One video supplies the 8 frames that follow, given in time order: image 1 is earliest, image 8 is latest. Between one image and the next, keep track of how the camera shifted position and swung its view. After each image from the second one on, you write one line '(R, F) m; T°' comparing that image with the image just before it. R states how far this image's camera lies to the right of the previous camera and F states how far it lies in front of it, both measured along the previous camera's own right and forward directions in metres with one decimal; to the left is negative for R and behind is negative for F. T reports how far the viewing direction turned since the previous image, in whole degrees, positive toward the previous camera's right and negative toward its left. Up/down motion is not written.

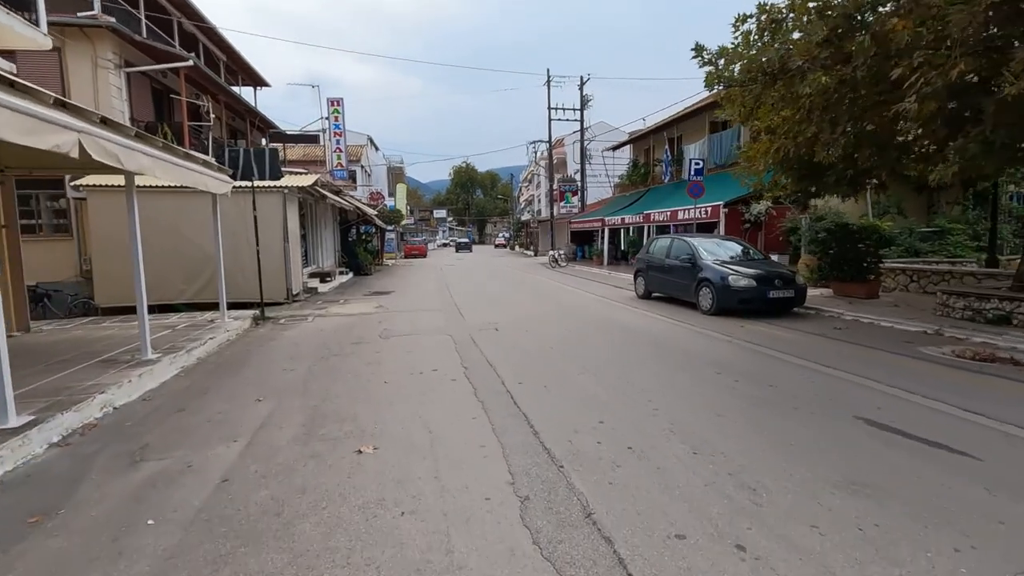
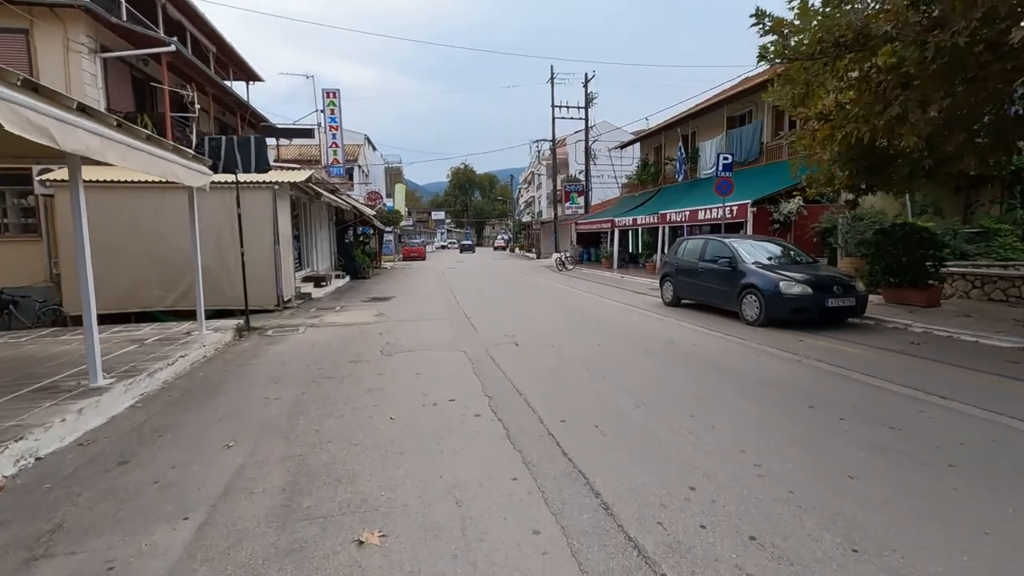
(-0.4, +1.4) m; 0°
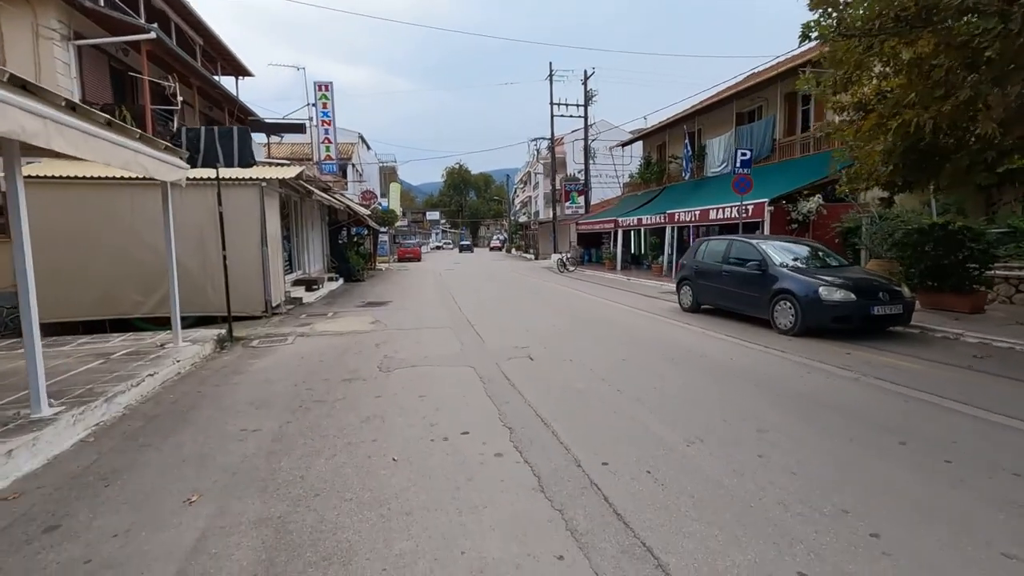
(-0.3, +0.9) m; +1°
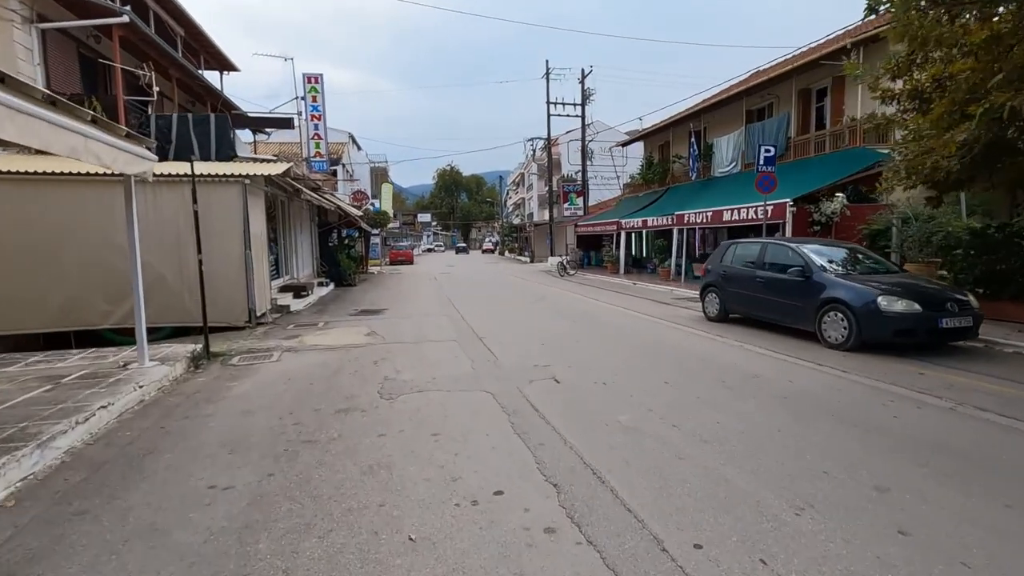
(-0.4, +1.1) m; +1°
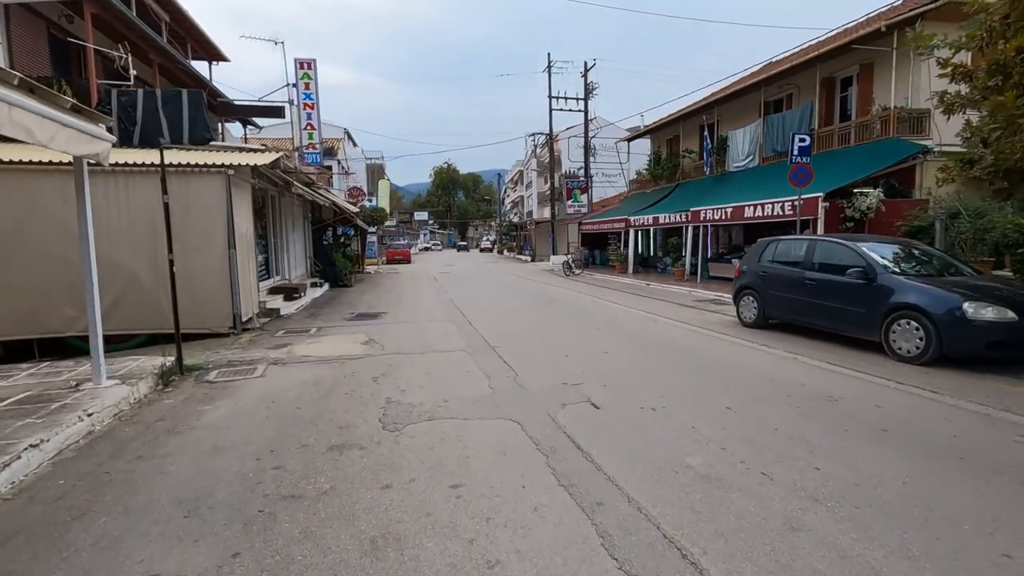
(-0.3, +1.1) m; 0°
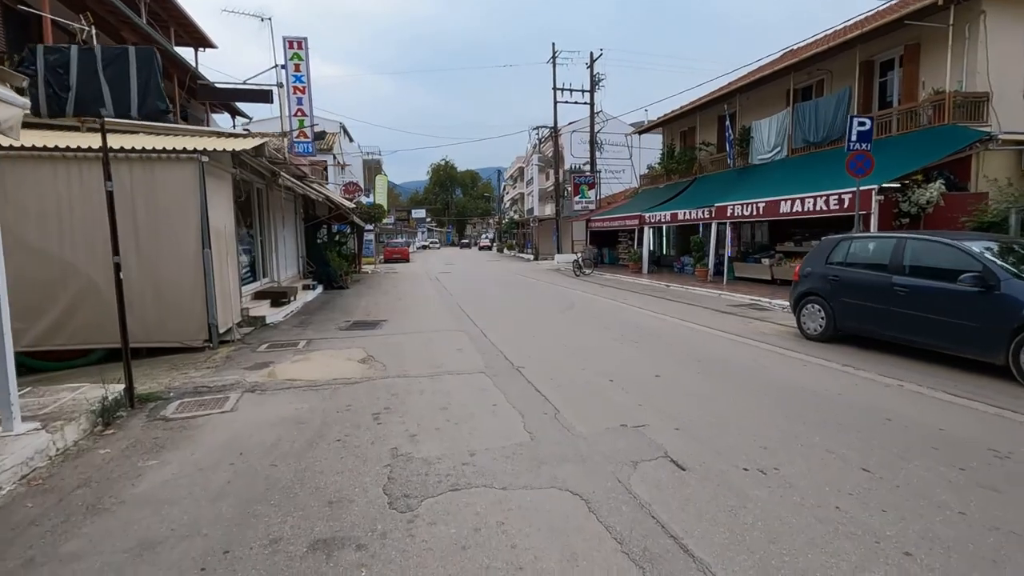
(-0.4, +1.5) m; 0°
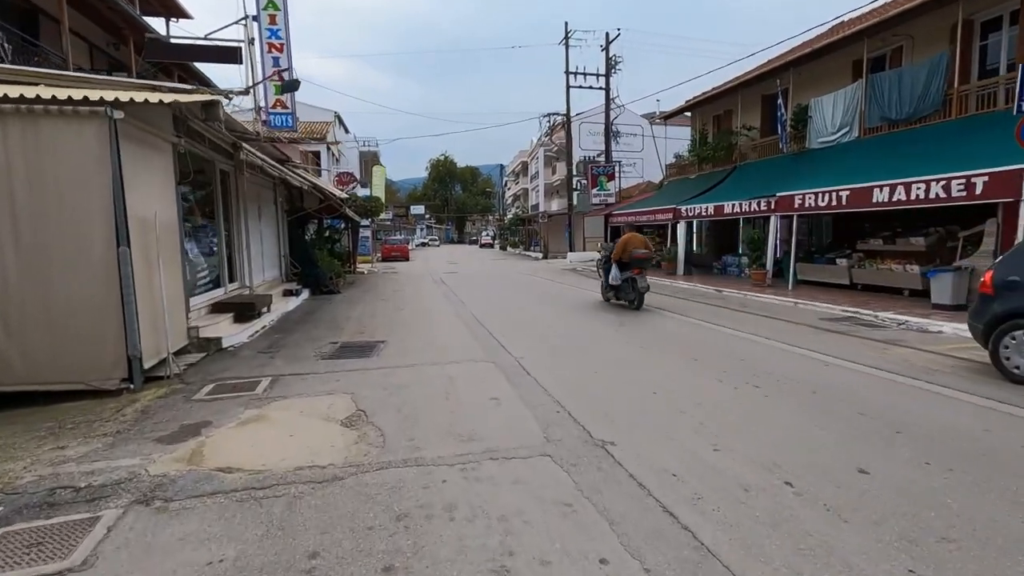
(-0.7, +2.9) m; 0°
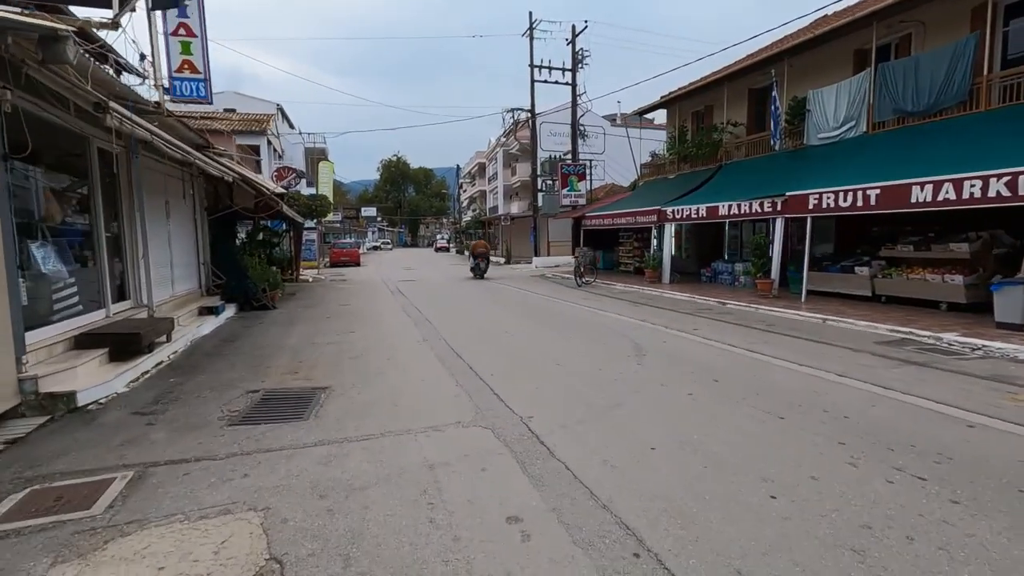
(-0.5, +2.4) m; +5°
